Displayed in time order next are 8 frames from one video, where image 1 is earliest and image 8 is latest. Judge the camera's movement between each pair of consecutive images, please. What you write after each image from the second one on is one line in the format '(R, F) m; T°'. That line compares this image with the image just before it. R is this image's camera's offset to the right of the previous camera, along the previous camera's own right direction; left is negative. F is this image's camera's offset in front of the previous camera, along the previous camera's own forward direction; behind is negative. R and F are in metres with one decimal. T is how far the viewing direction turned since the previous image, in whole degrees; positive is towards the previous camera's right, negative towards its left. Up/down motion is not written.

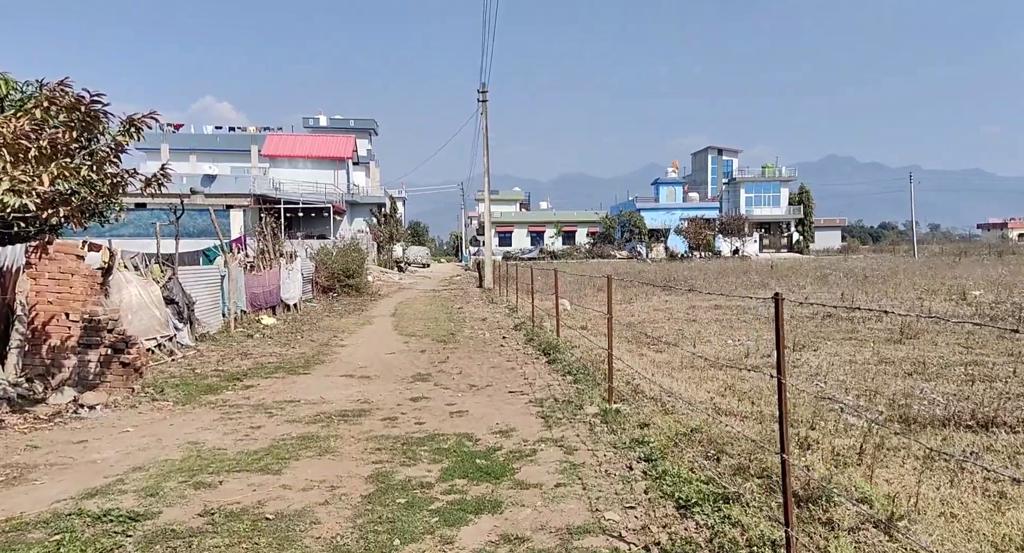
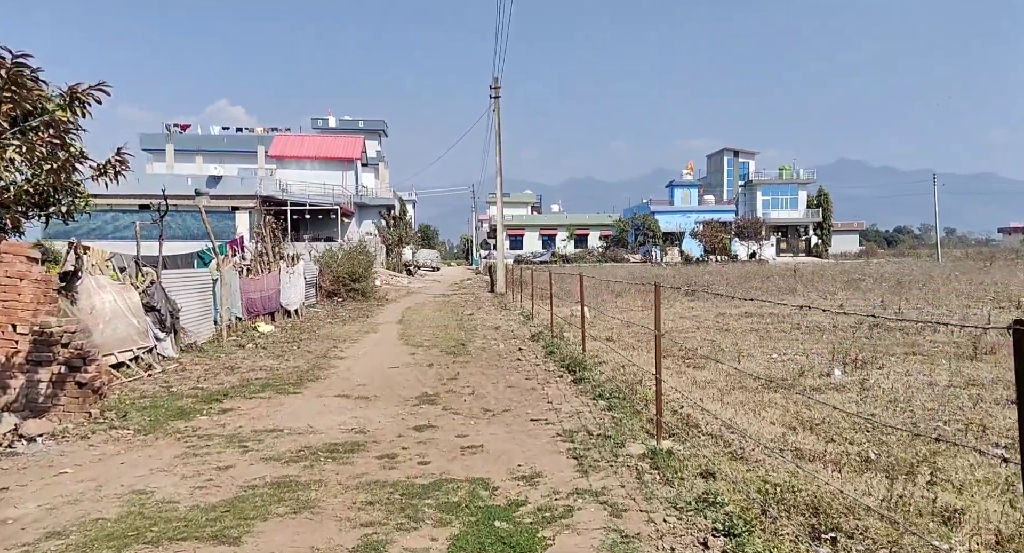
(-0.1, +1.5) m; -1°
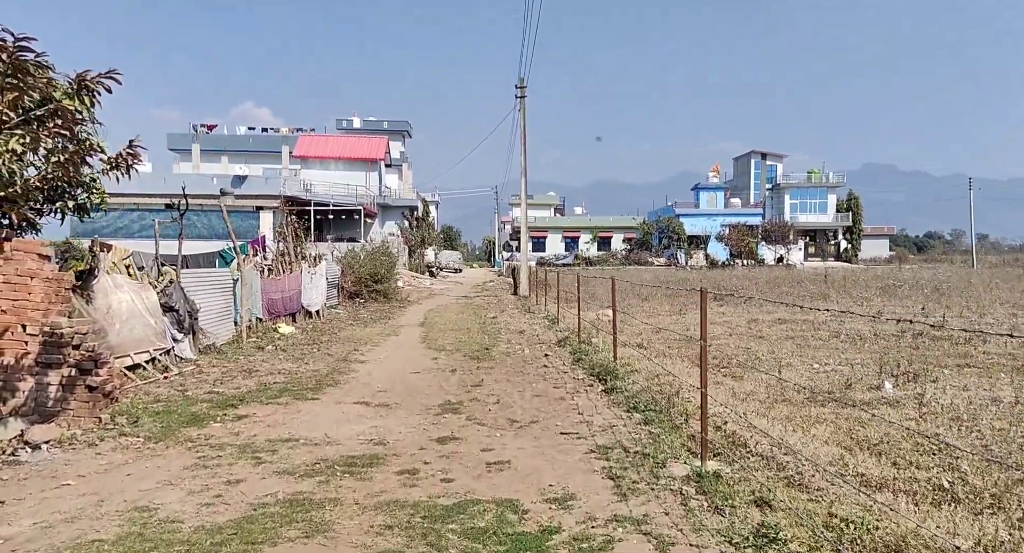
(-0.1, +0.5) m; -2°
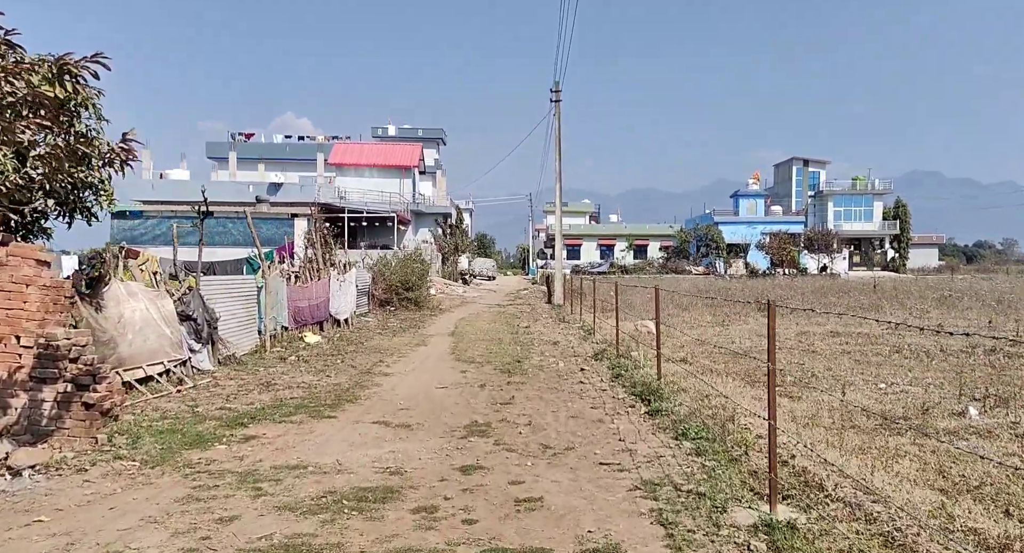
(0.0, +0.8) m; -3°
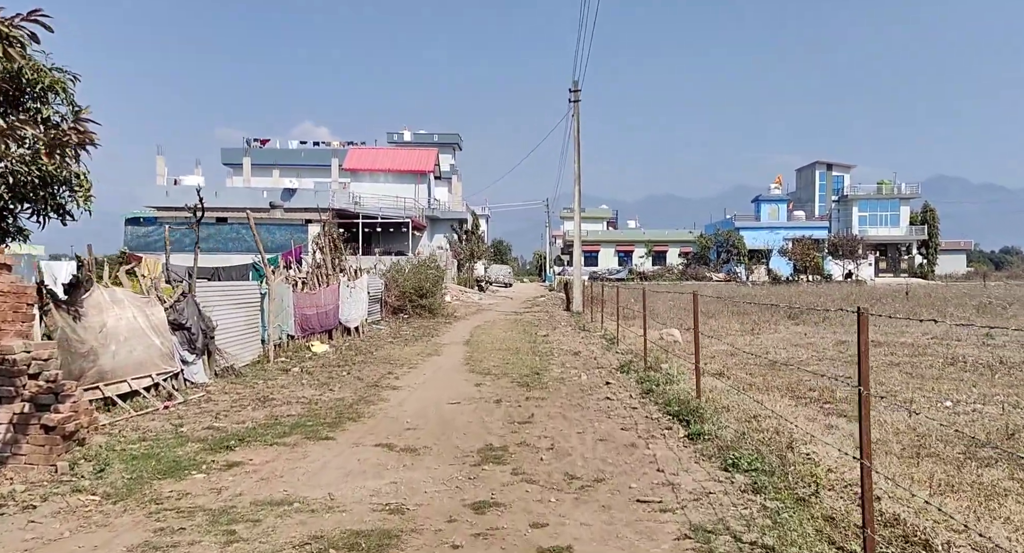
(0.0, +1.0) m; -1°
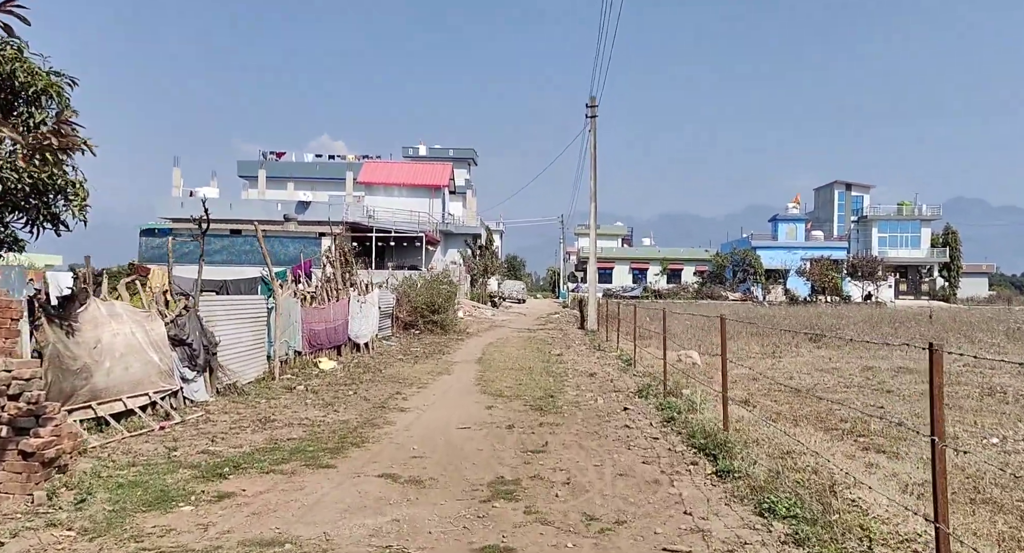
(0.0, +0.5) m; -1°
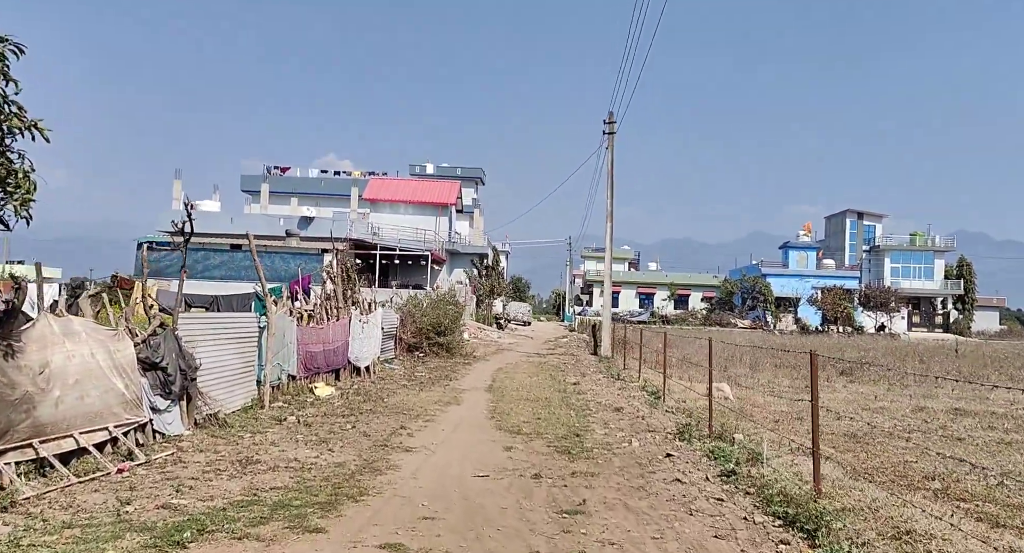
(-0.3, +1.5) m; 0°
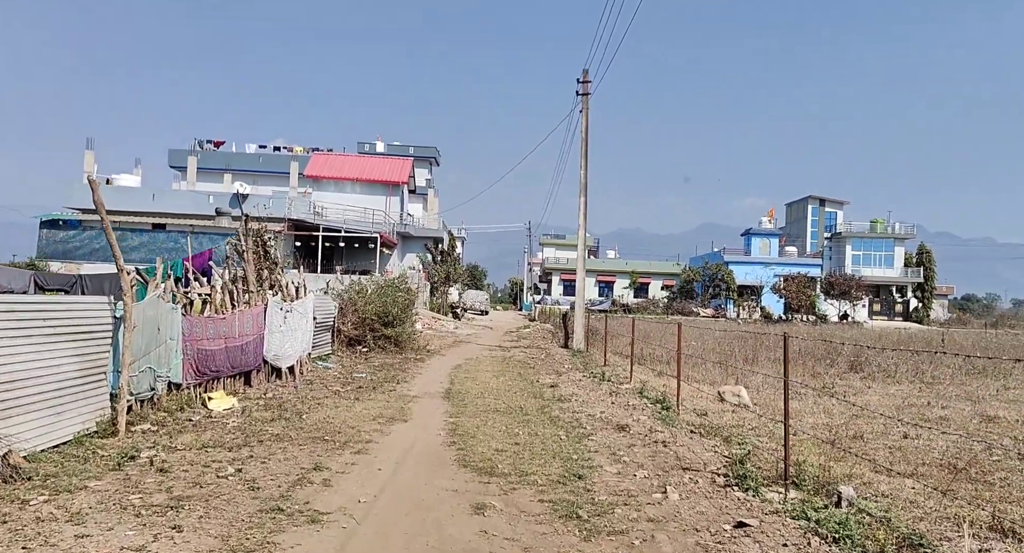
(-0.2, +3.9) m; +3°
